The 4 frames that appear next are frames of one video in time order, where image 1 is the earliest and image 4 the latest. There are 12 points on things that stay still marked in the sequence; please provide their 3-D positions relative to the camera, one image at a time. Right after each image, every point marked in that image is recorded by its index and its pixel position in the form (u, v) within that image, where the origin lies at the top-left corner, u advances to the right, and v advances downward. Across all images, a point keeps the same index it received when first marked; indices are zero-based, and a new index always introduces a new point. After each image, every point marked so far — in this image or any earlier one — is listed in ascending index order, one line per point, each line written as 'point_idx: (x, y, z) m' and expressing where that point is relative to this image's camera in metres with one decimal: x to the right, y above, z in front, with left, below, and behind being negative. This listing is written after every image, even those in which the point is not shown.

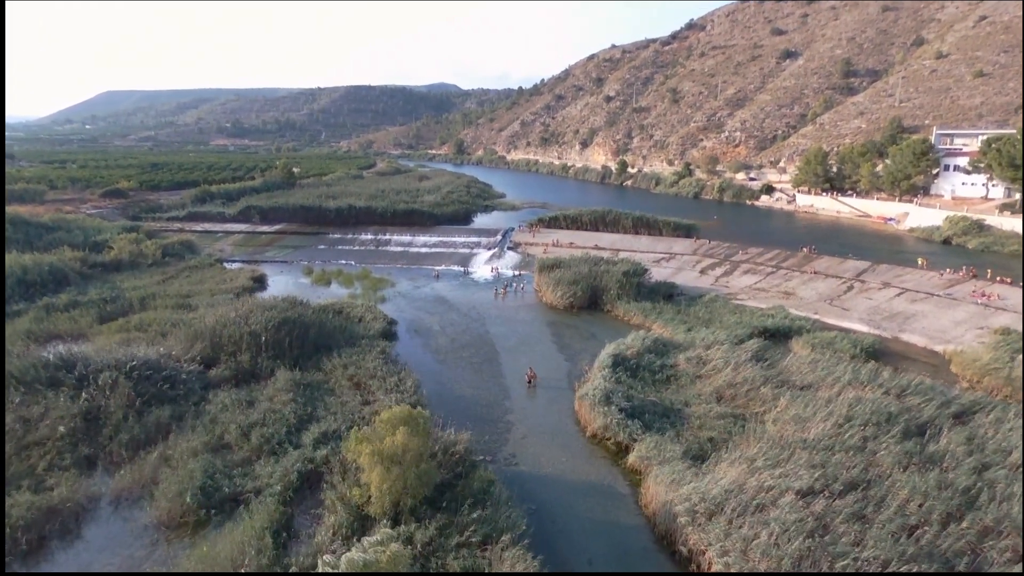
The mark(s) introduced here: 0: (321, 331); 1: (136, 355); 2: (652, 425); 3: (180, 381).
0: (-6.0, -1.4, +19.9) m
1: (-9.7, -1.7, +16.4) m
2: (+3.3, -3.2, +14.9) m
3: (-8.5, -2.4, +16.3) m
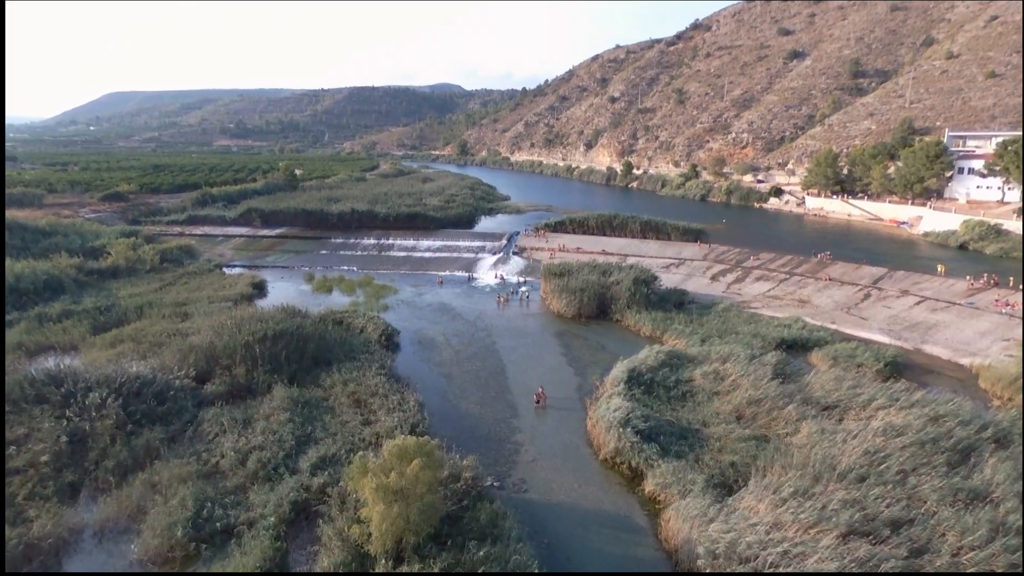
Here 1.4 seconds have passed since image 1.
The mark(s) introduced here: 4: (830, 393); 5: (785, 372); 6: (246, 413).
0: (-5.8, -1.7, +19.1) m
1: (-9.5, -2.0, +15.7) m
2: (+3.5, -3.6, +14.1) m
3: (-8.3, -2.7, +15.5) m
4: (+7.7, -2.5, +15.5) m
5: (+7.5, -2.3, +17.6) m
6: (-6.4, -3.0, +15.4) m
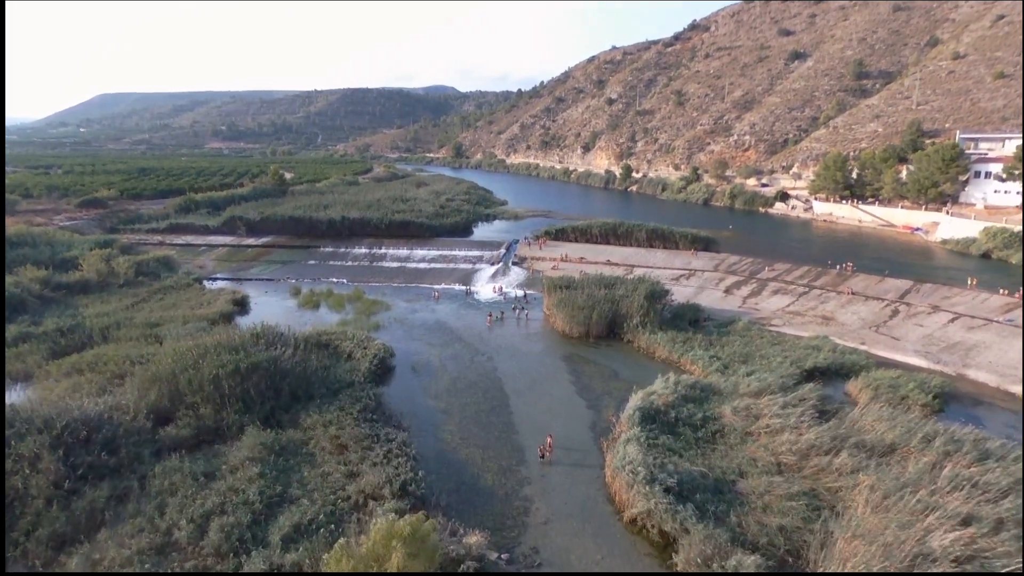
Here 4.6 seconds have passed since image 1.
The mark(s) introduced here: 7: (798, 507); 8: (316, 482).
0: (-5.6, -2.4, +17.0) m
1: (-9.4, -2.7, +13.6) m
2: (+3.7, -4.2, +12.0) m
3: (-8.1, -3.4, +13.4) m
4: (+7.9, -3.1, +13.6) m
5: (+7.6, -2.9, +15.6) m
6: (-6.3, -3.7, +13.3) m
7: (+5.3, -4.1, +11.9) m
8: (-3.9, -3.9, +12.7) m
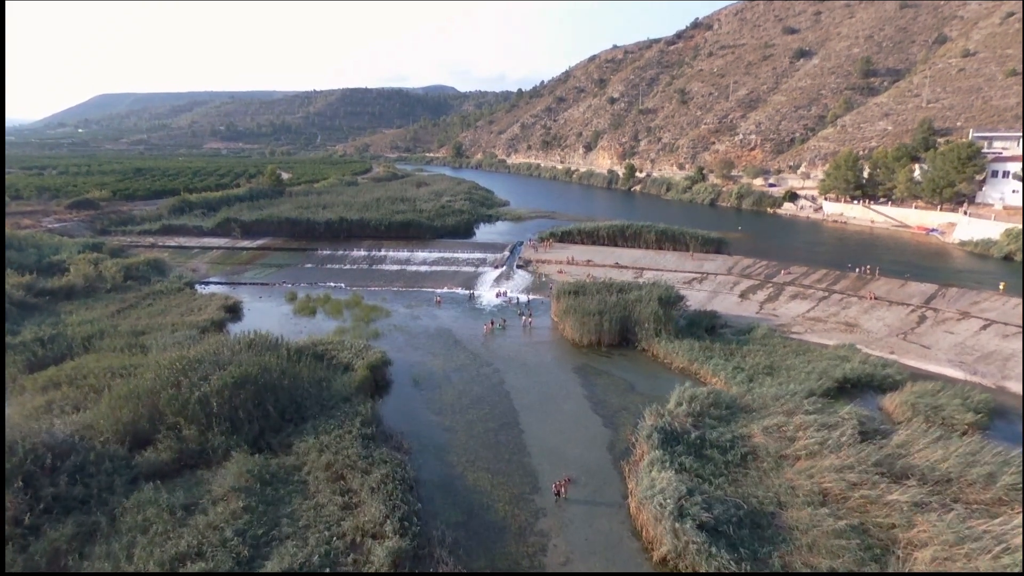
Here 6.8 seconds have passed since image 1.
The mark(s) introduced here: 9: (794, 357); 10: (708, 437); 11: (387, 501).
0: (-5.4, -2.6, +15.7) m
1: (-9.1, -2.9, +12.2) m
2: (+3.9, -4.4, +10.7) m
3: (-7.9, -3.6, +12.1) m
4: (+8.2, -3.3, +12.3) m
5: (+7.9, -3.1, +14.3) m
6: (-6.0, -3.9, +12.0) m
7: (+5.6, -4.3, +10.6) m
8: (-3.7, -4.1, +11.4) m
9: (+8.7, -2.1, +19.7) m
10: (+4.4, -3.3, +14.3) m
11: (-2.3, -3.9, +11.8) m
